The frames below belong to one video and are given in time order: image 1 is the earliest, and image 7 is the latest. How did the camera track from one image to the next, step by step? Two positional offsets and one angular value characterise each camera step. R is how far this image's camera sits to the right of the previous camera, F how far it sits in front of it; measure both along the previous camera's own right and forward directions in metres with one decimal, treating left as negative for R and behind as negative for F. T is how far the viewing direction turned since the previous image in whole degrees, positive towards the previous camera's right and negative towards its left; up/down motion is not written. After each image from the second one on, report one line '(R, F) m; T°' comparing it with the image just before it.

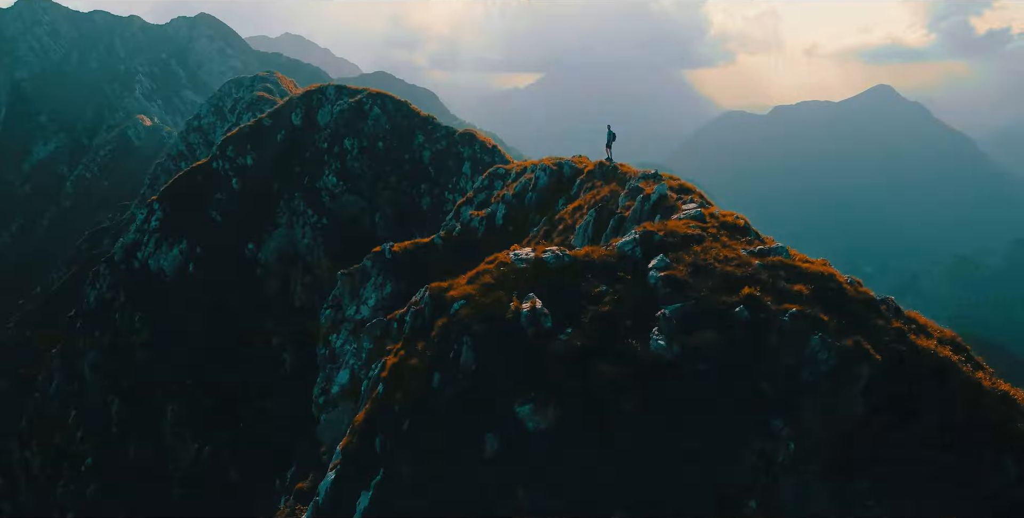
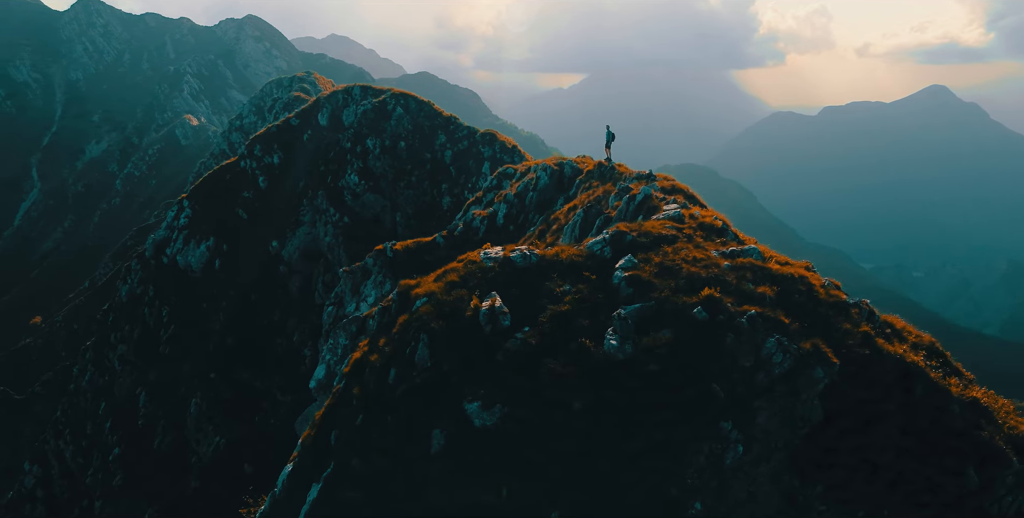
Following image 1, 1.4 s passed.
(+3.5, -0.1) m; -2°
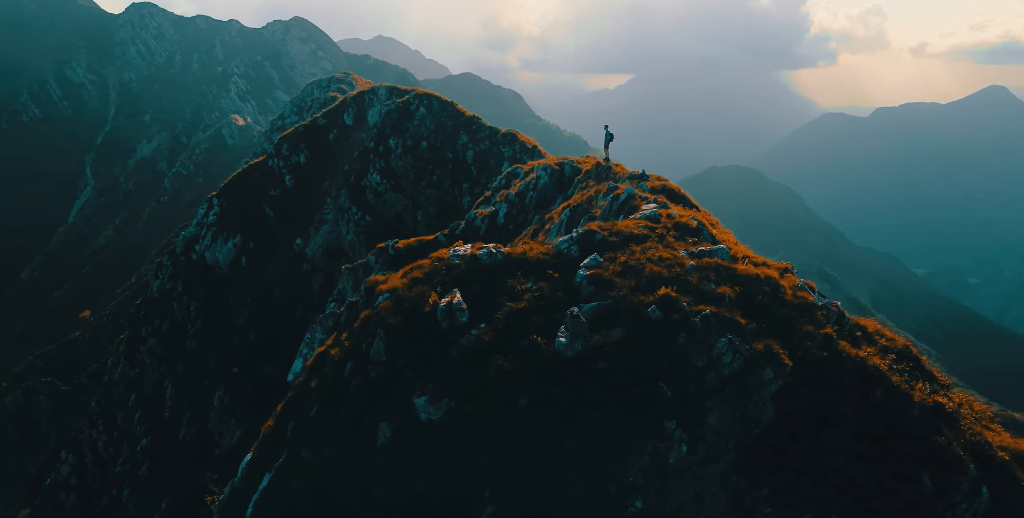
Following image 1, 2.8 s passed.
(+3.7, -0.2) m; -2°
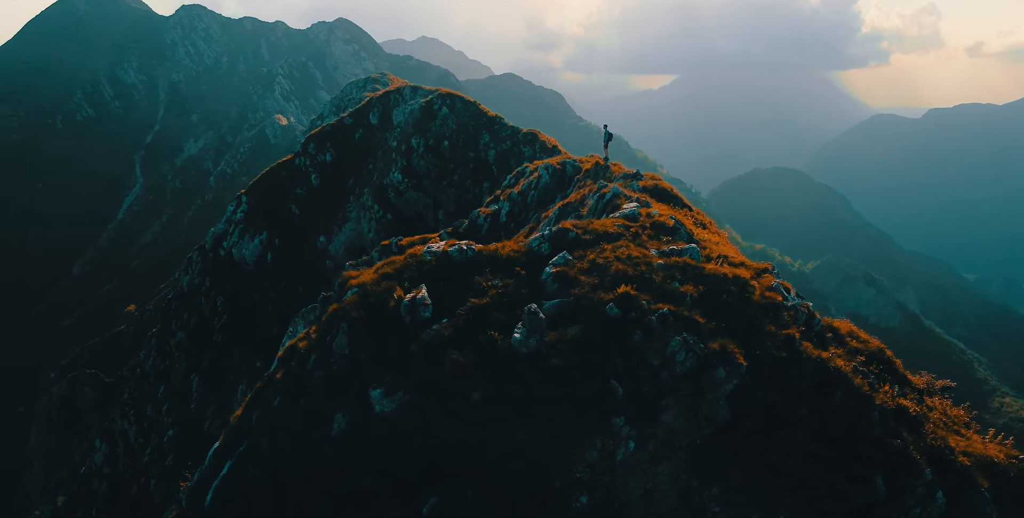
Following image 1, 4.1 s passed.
(+3.3, -0.3) m; -2°
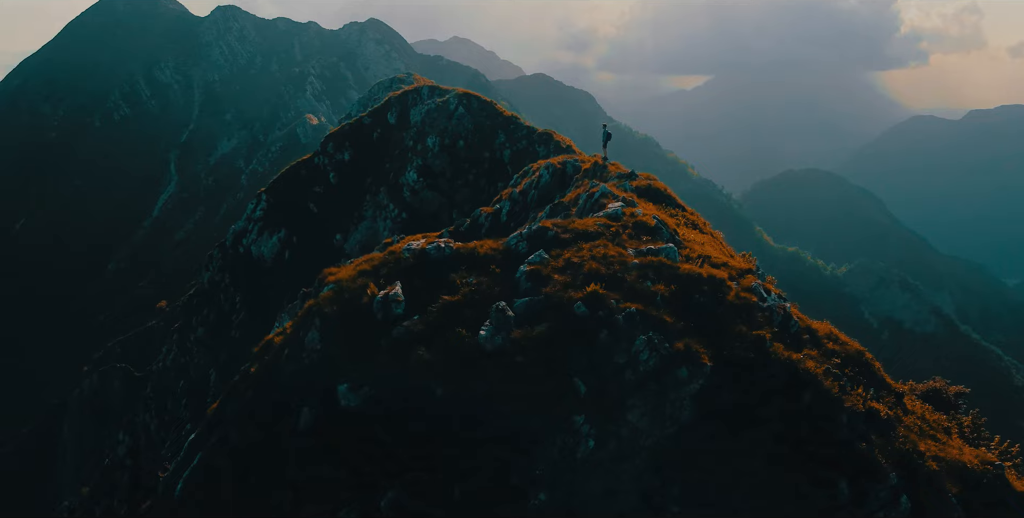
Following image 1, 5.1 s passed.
(+2.6, -0.1) m; -1°
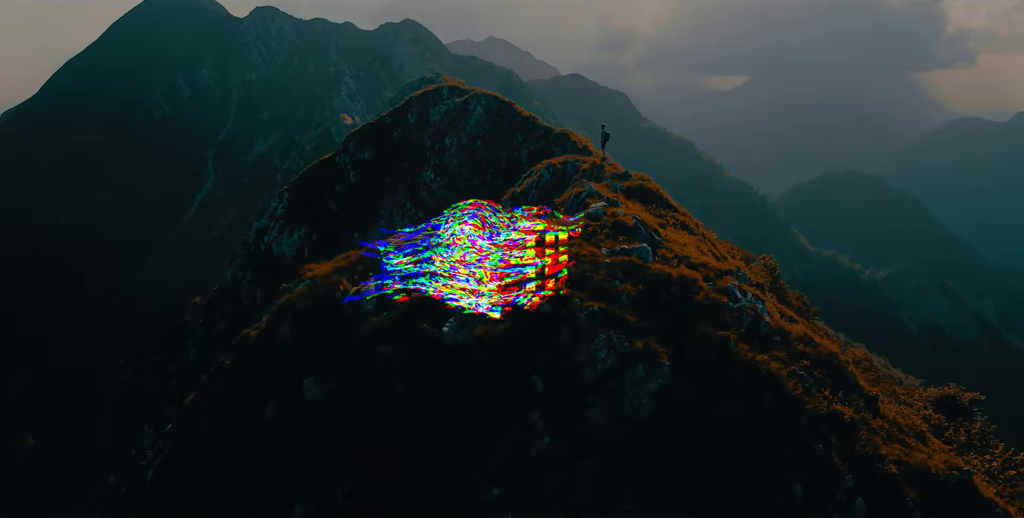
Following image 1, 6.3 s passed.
(+2.9, -0.3) m; -1°
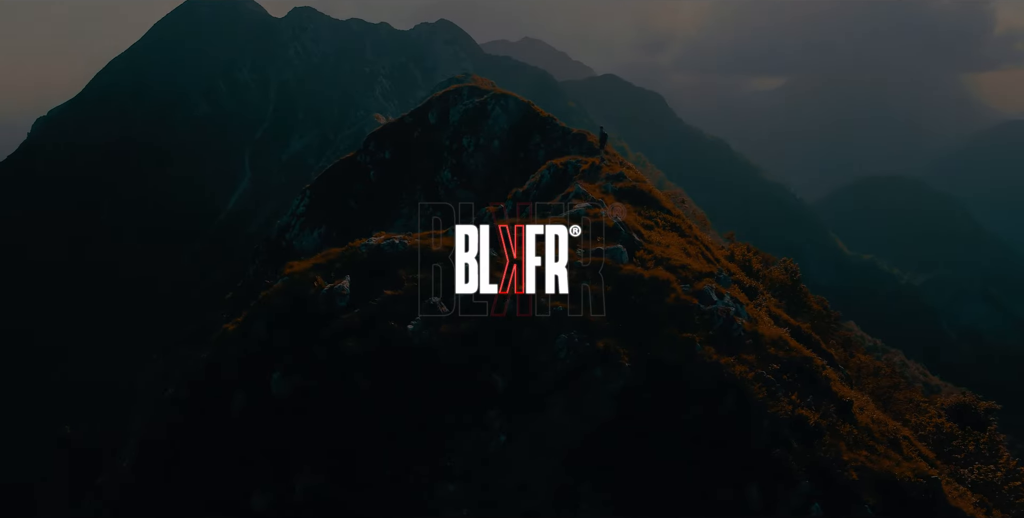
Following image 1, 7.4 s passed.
(+2.8, -0.2) m; -1°
